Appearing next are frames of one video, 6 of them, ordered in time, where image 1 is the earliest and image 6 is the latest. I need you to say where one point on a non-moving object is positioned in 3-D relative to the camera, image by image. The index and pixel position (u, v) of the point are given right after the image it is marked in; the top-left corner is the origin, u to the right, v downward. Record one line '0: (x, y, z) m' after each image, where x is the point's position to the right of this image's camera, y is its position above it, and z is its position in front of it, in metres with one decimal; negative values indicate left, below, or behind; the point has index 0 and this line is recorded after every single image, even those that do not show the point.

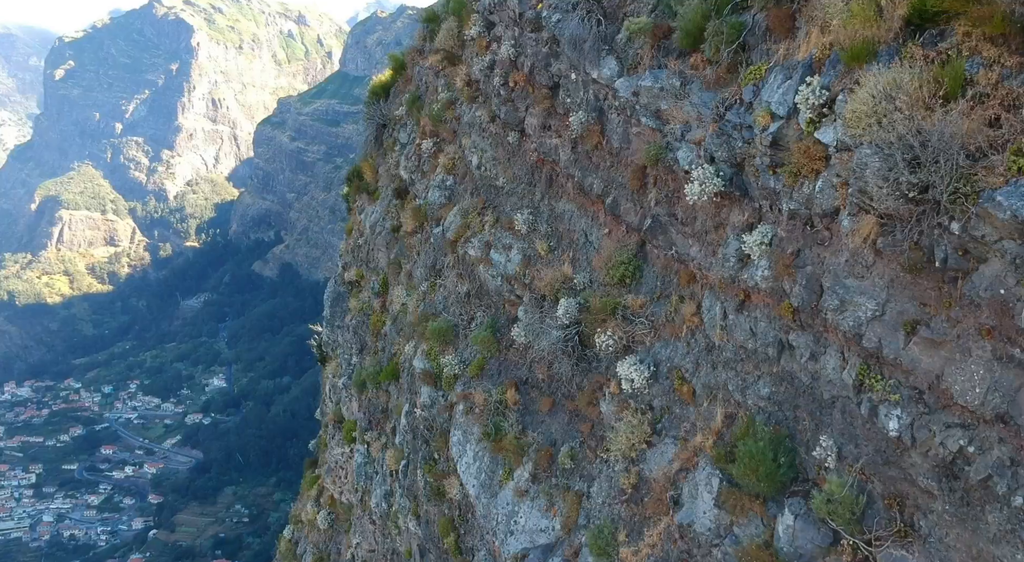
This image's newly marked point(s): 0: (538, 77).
0: (+0.3, +2.8, +12.1) m
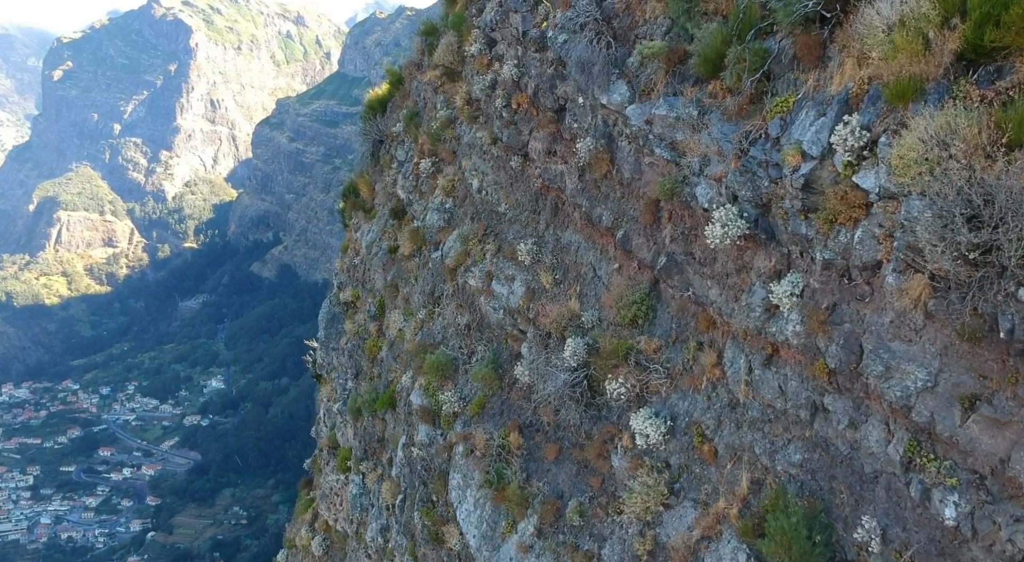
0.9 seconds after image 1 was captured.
0: (+0.4, +2.3, +11.5) m
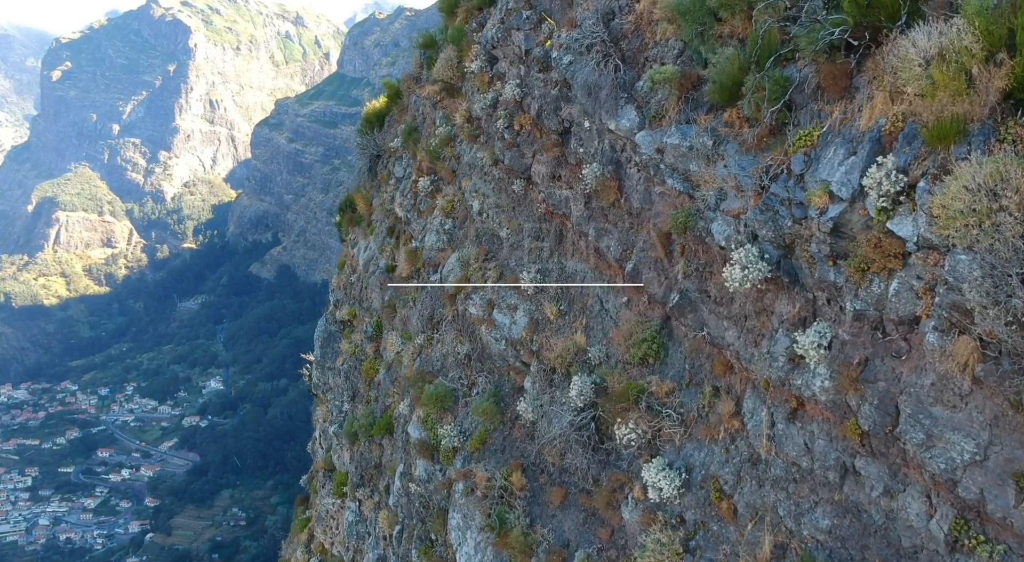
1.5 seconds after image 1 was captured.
0: (+0.4, +2.0, +11.0) m
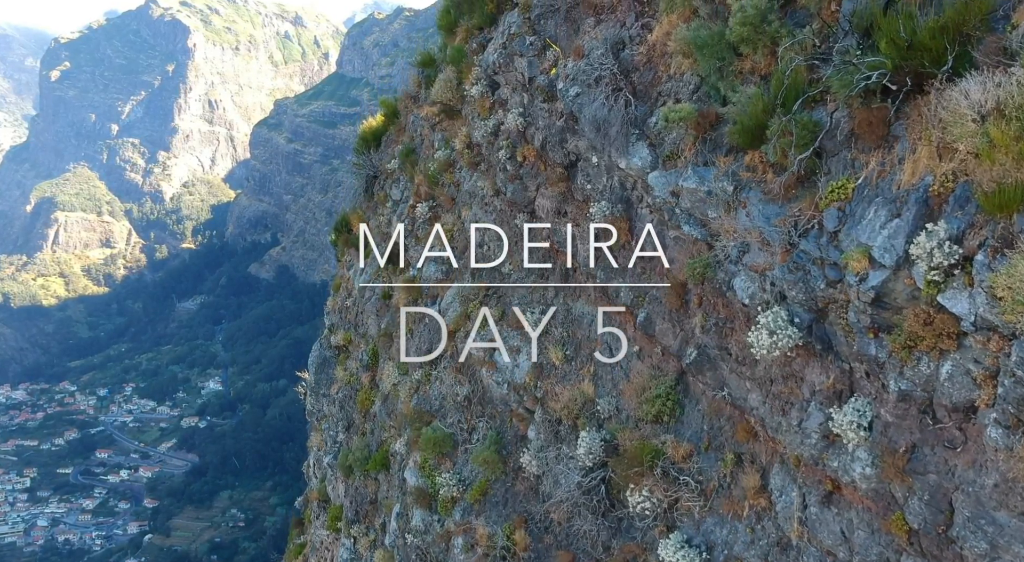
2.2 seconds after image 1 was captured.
0: (+0.4, +1.5, +10.4) m
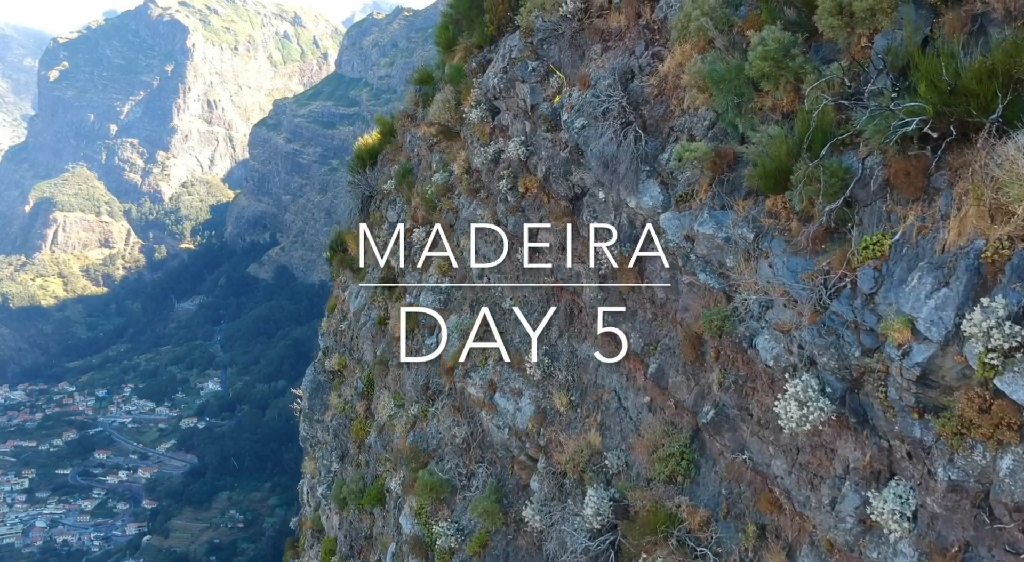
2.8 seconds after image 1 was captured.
0: (+0.5, +1.0, +9.9) m
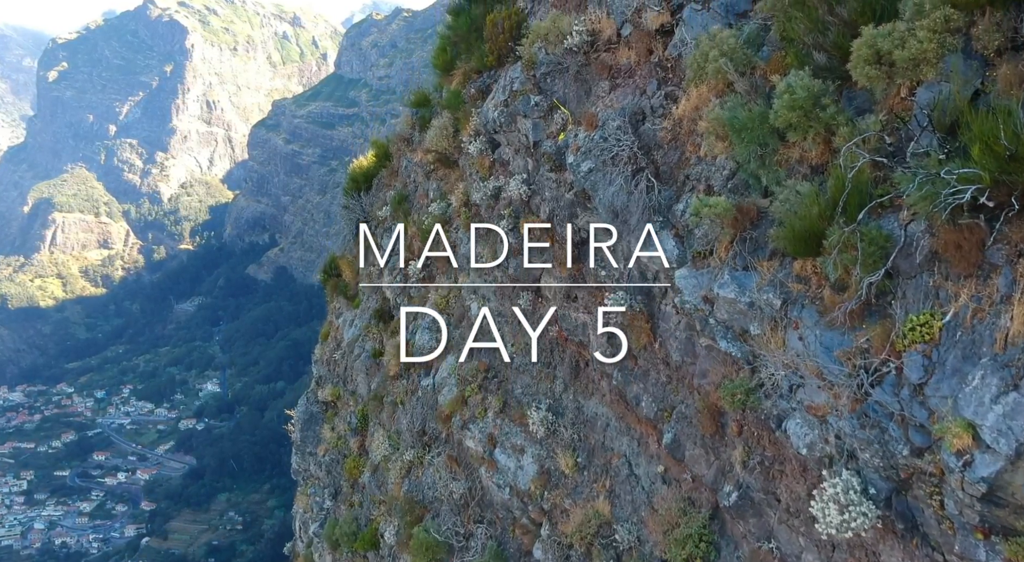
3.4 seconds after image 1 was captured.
0: (+0.5, +0.5, +9.3) m
